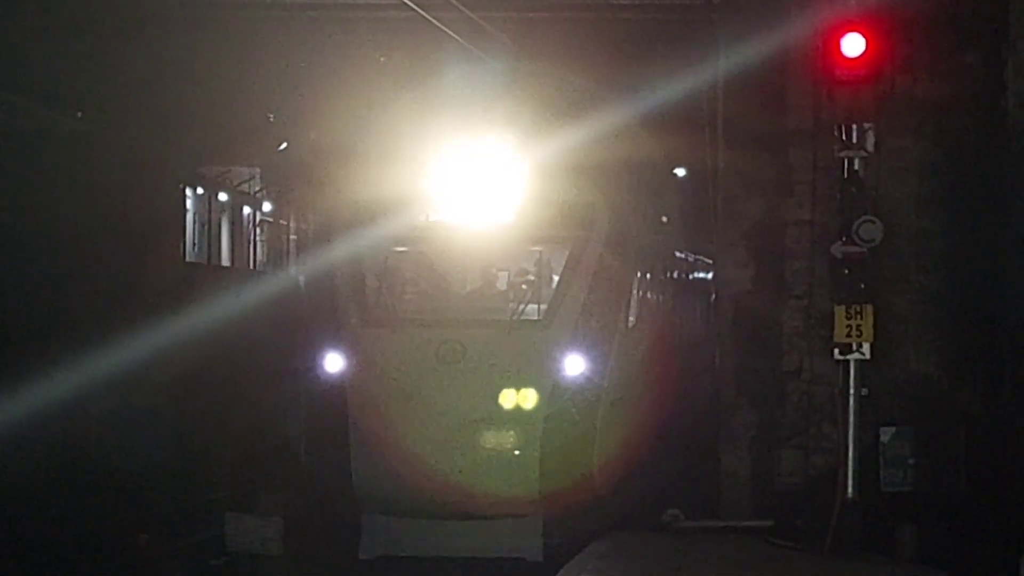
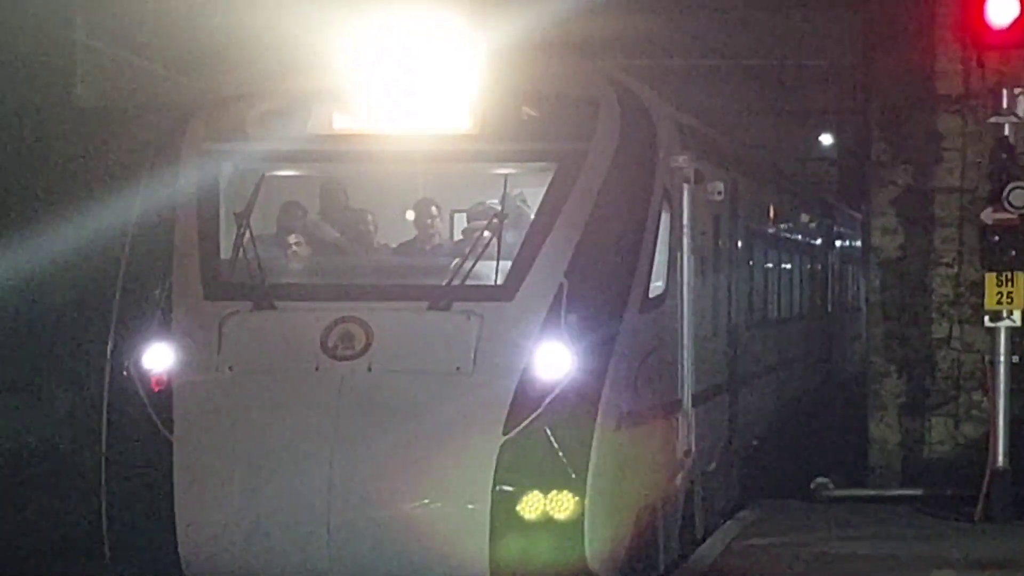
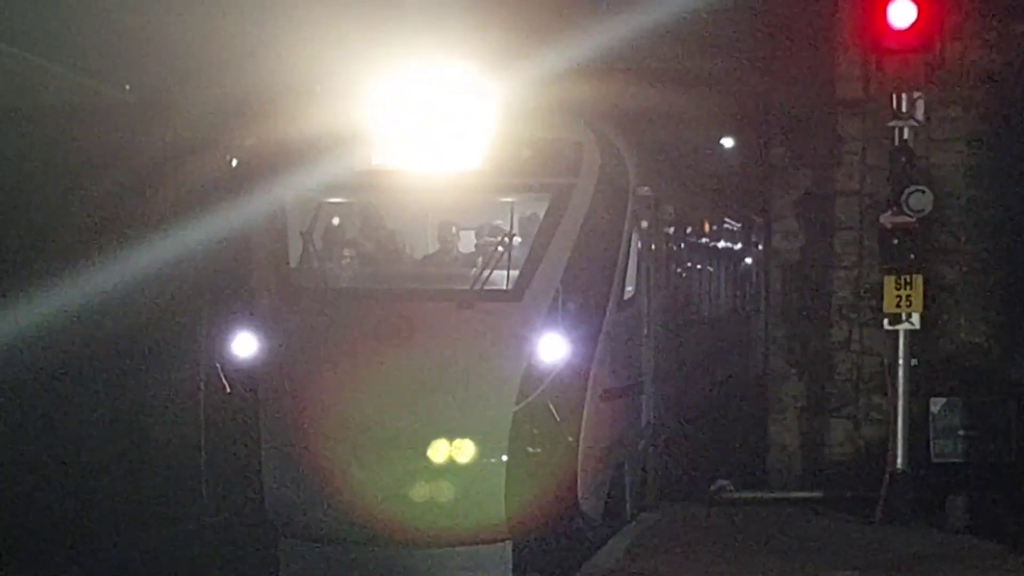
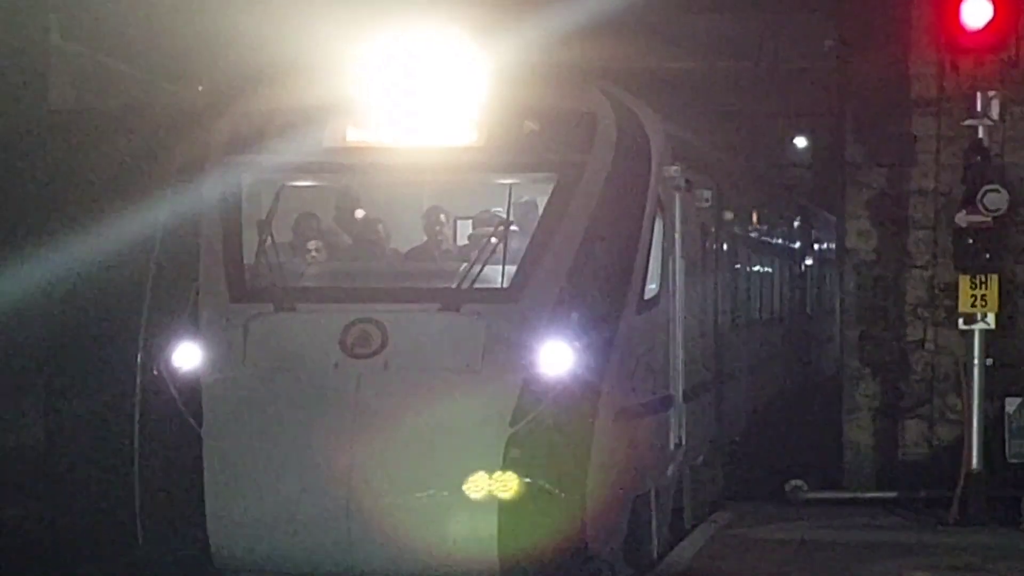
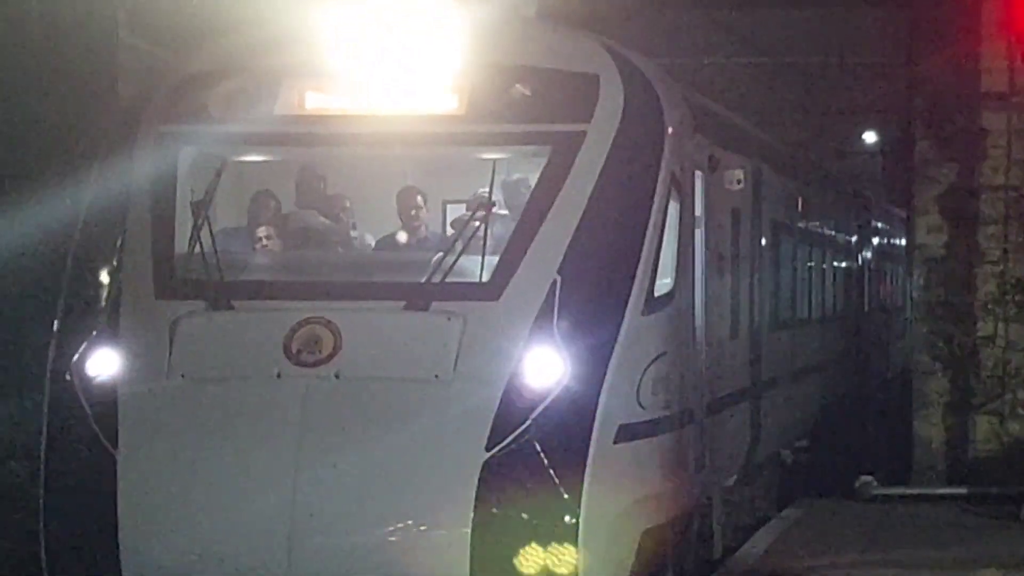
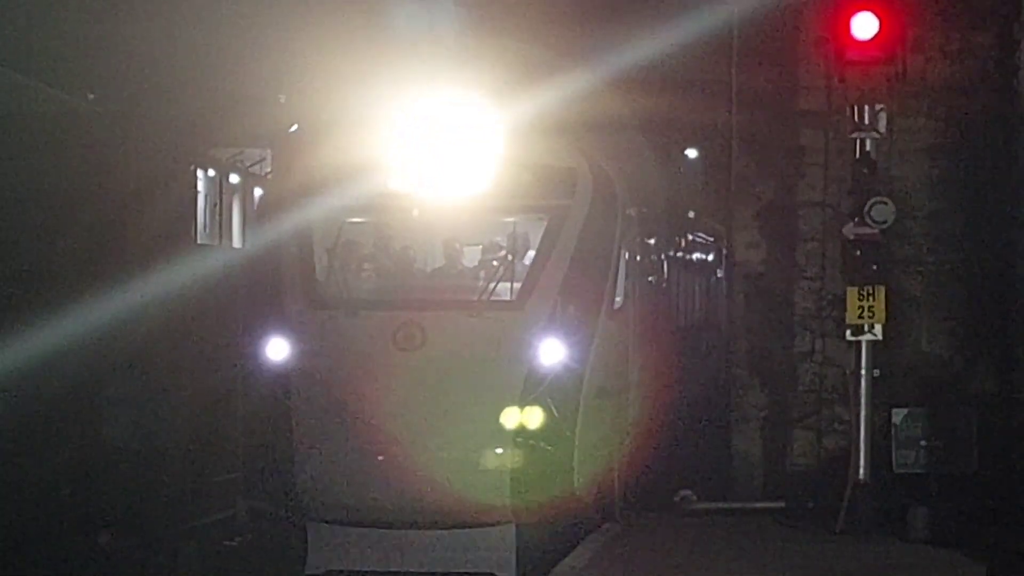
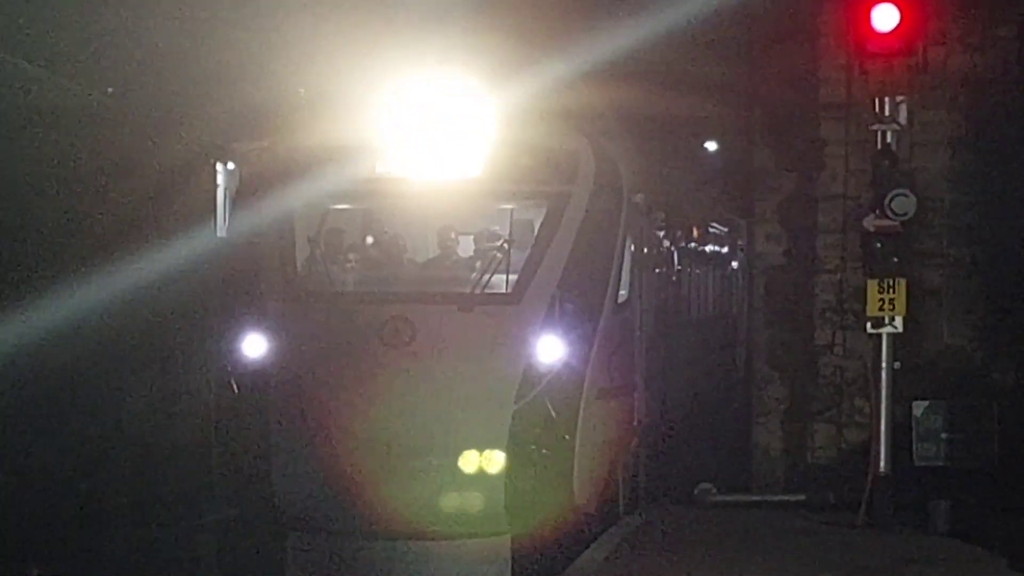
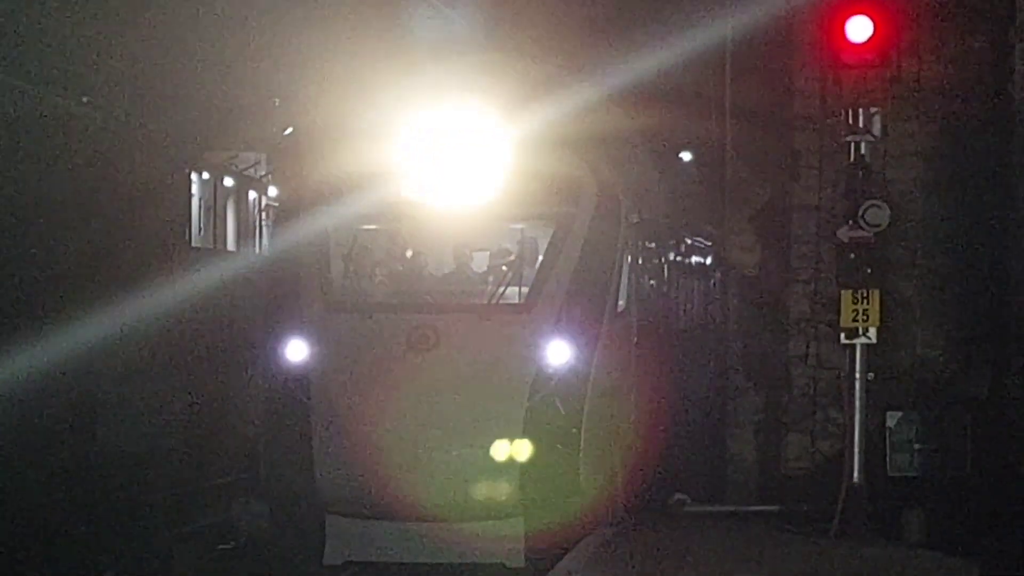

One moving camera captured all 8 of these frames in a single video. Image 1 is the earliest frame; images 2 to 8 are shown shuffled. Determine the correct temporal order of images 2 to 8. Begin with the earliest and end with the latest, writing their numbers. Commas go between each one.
8, 6, 7, 3, 4, 2, 5
